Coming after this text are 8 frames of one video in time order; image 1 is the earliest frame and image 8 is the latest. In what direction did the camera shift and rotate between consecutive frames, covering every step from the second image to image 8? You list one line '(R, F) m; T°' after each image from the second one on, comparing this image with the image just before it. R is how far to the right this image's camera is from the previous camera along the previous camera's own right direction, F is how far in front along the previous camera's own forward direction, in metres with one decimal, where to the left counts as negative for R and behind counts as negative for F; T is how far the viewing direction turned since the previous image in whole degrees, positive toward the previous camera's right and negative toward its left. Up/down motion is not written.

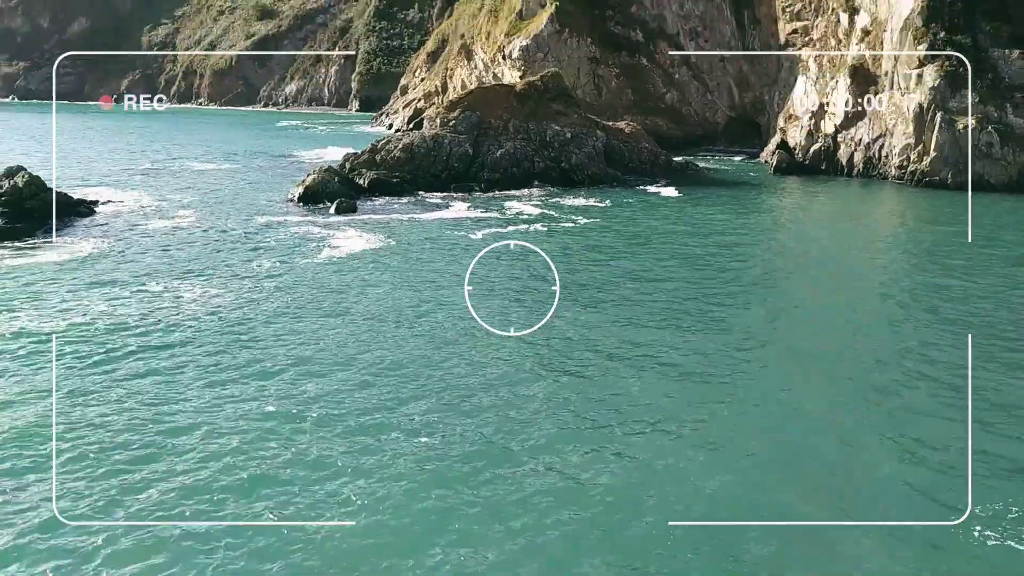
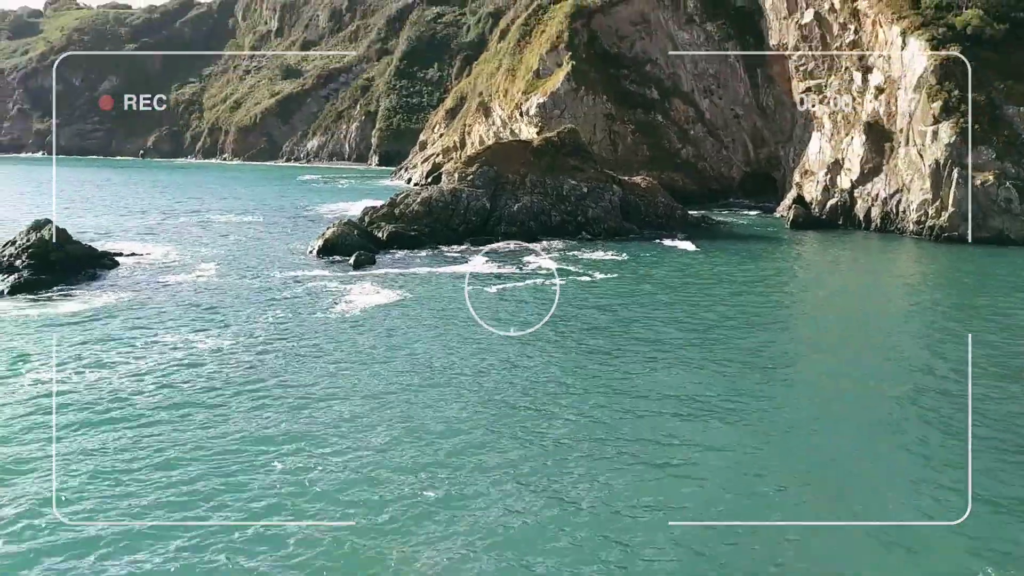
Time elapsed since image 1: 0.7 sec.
(-0.1, -0.1) m; -1°
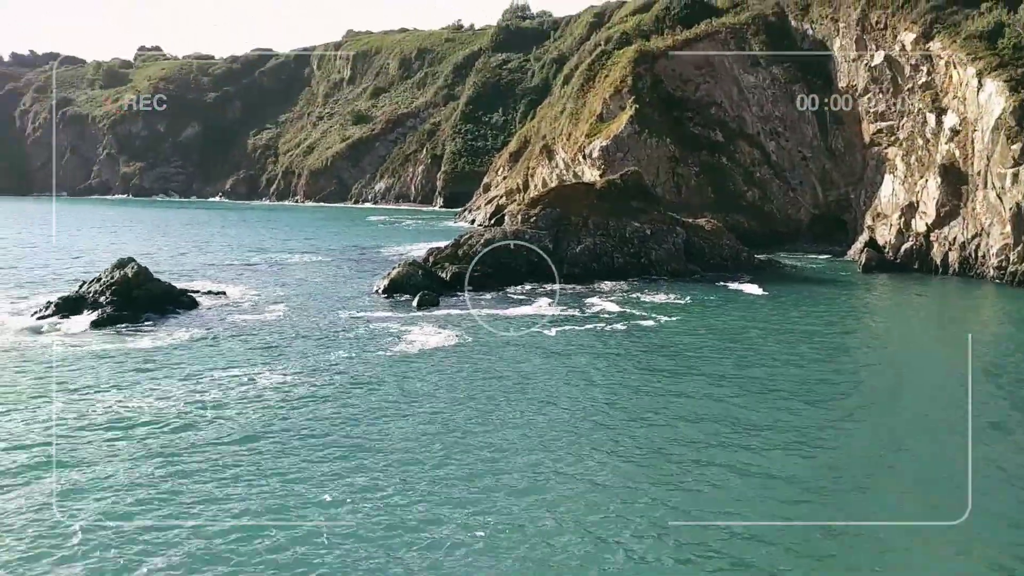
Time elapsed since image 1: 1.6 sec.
(0.0, -0.2) m; -5°
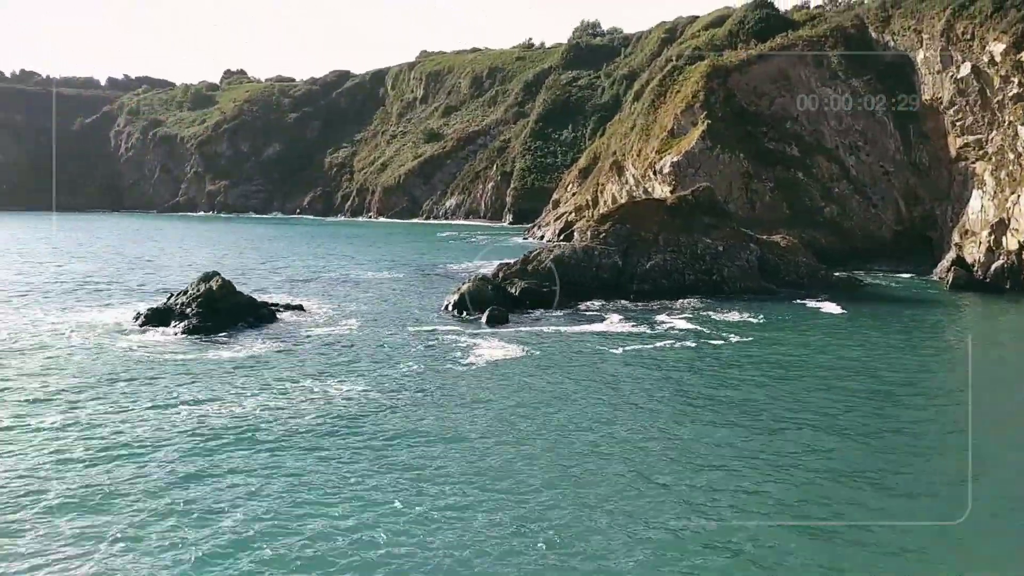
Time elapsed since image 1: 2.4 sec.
(0.0, -0.2) m; -5°
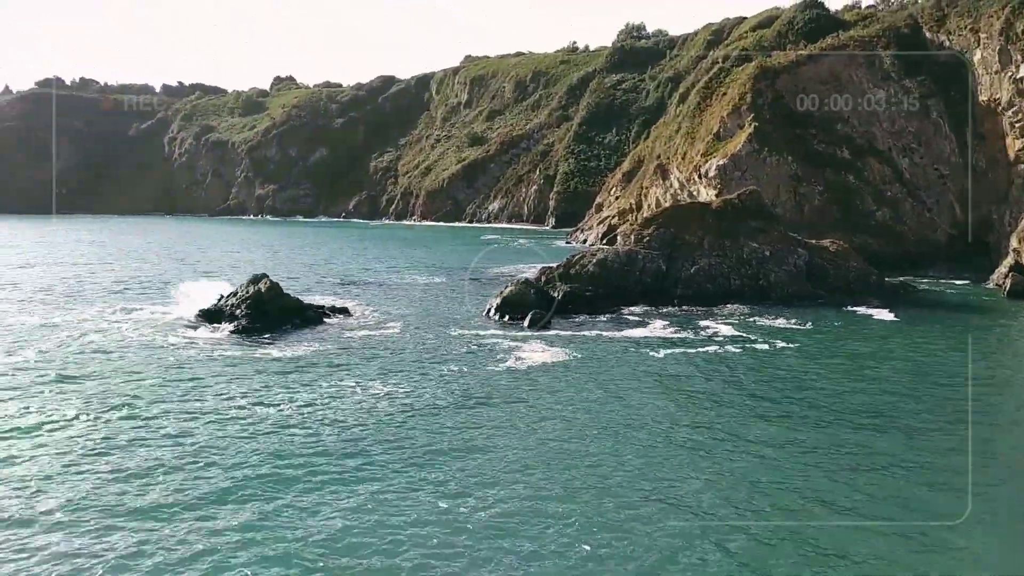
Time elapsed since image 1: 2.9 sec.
(0.0, -0.1) m; -3°
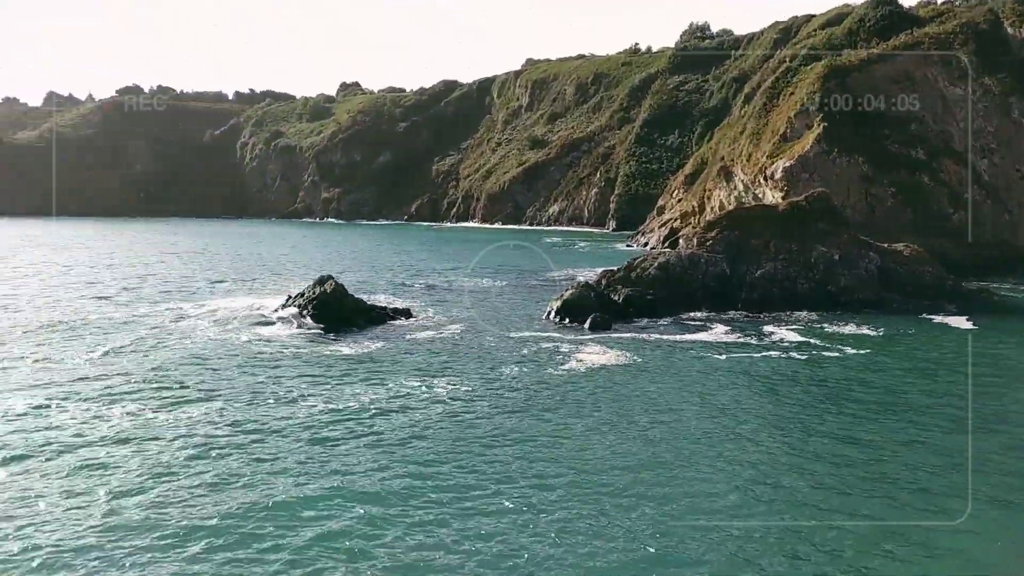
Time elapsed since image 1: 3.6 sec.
(0.0, -0.2) m; -5°
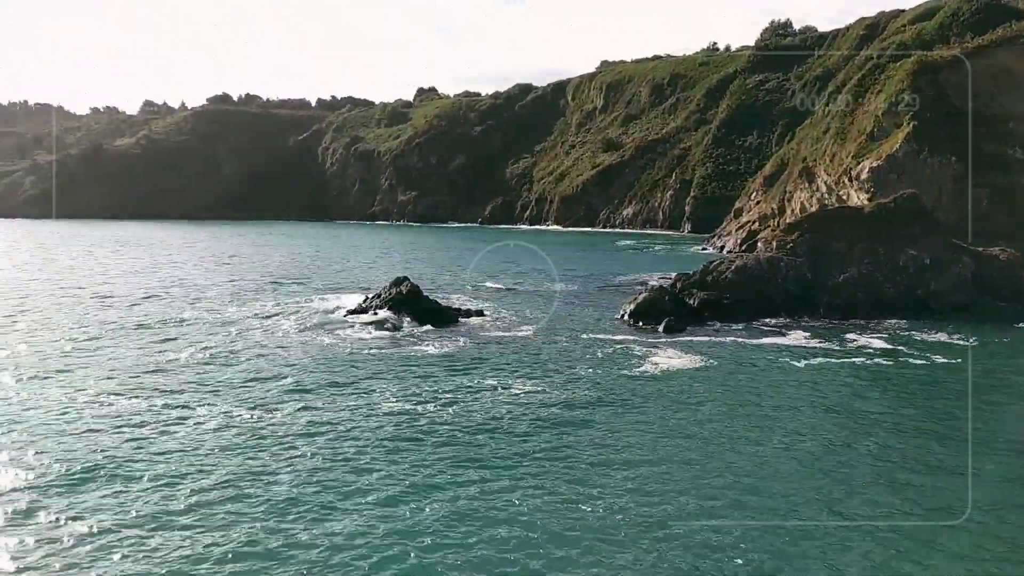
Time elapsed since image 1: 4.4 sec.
(0.0, -0.4) m; -6°
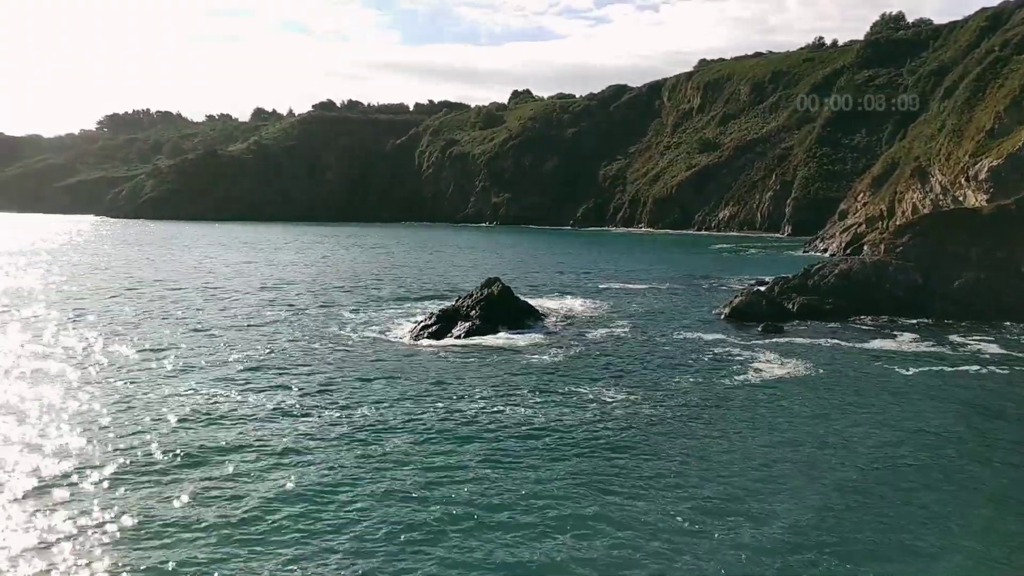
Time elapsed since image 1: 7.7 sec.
(0.0, -0.9) m; -7°
